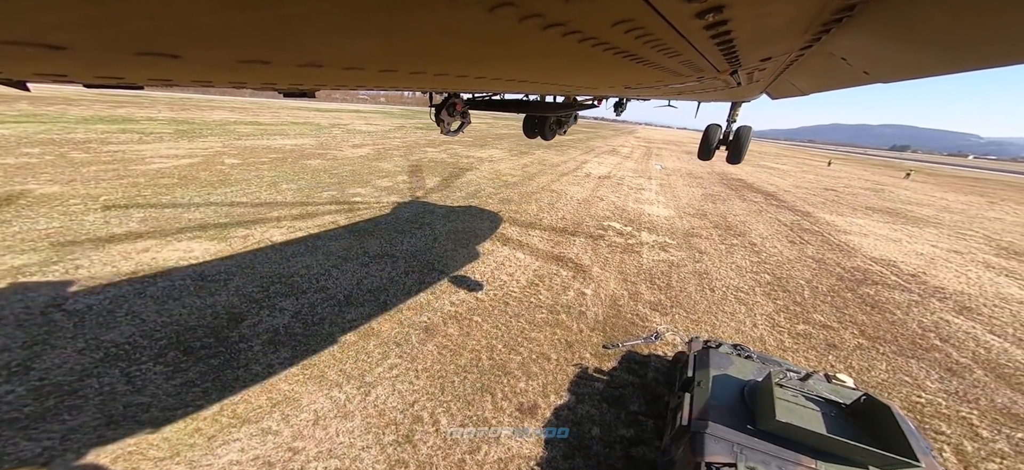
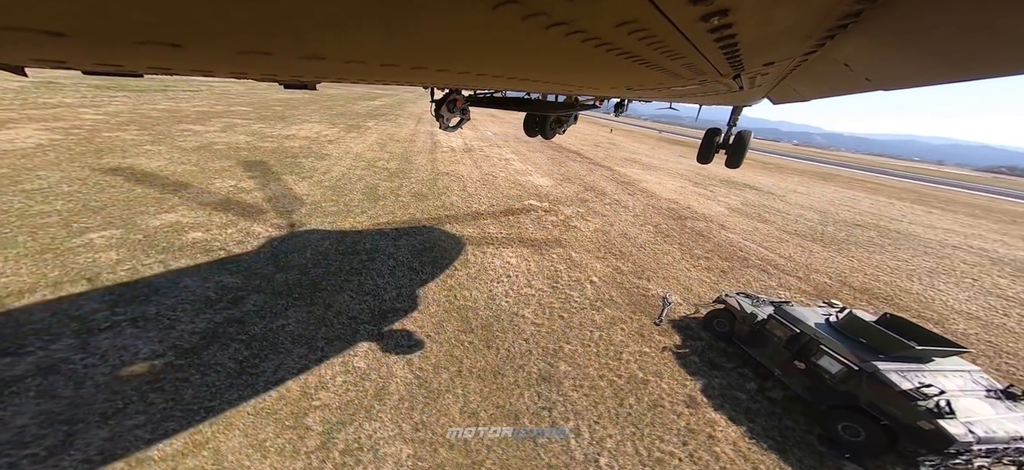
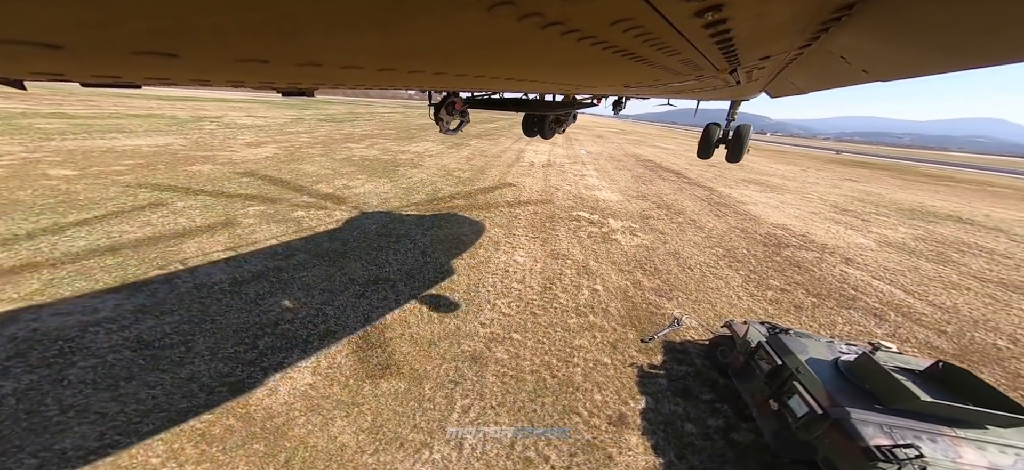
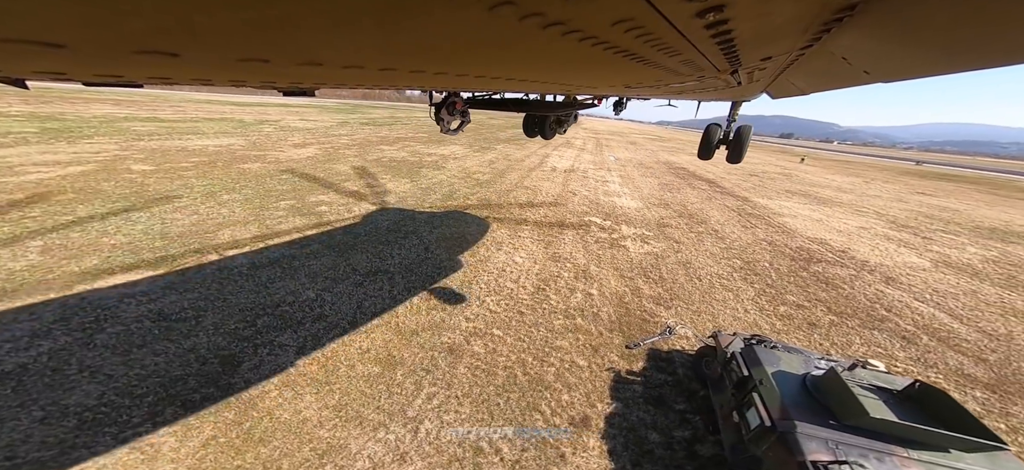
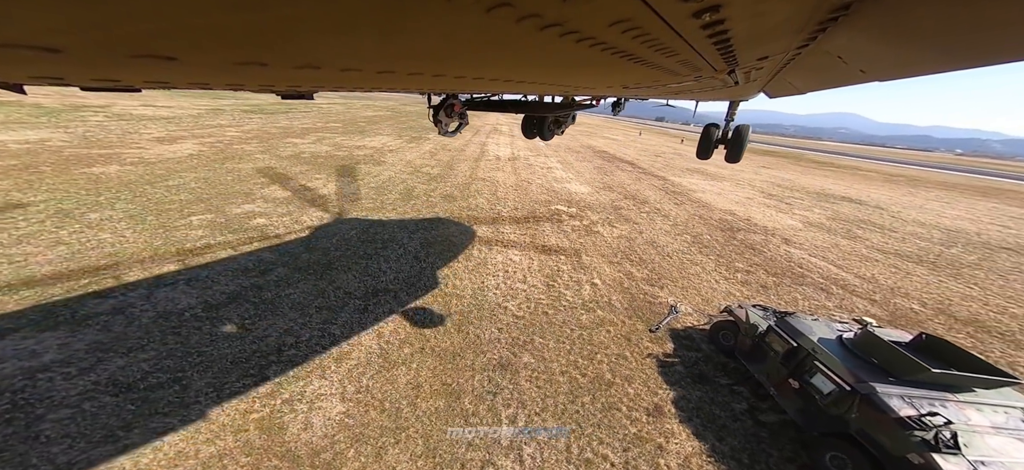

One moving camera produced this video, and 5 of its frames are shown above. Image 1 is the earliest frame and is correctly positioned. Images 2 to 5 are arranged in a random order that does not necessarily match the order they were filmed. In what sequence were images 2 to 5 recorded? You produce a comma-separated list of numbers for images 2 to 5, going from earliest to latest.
4, 3, 5, 2
